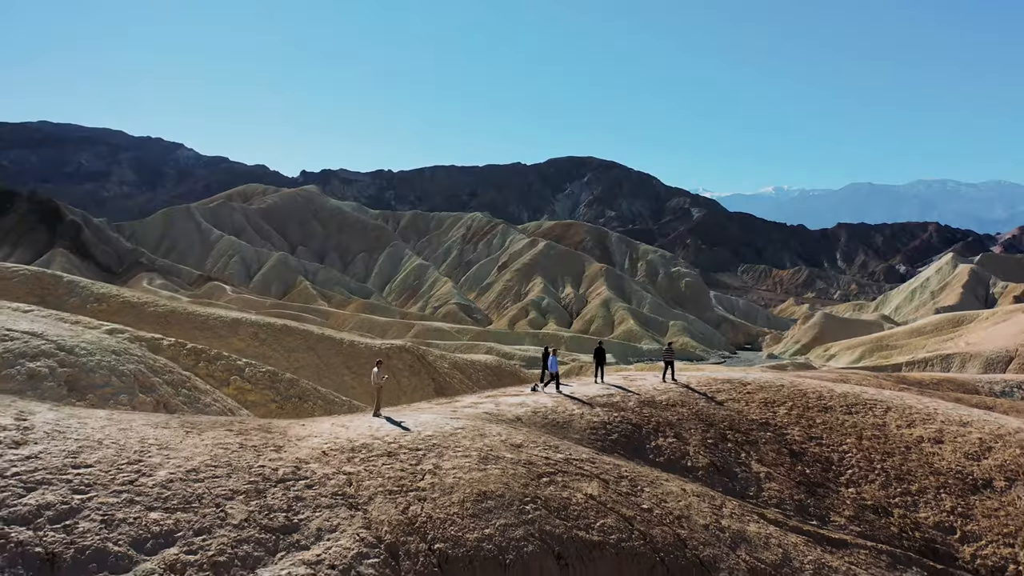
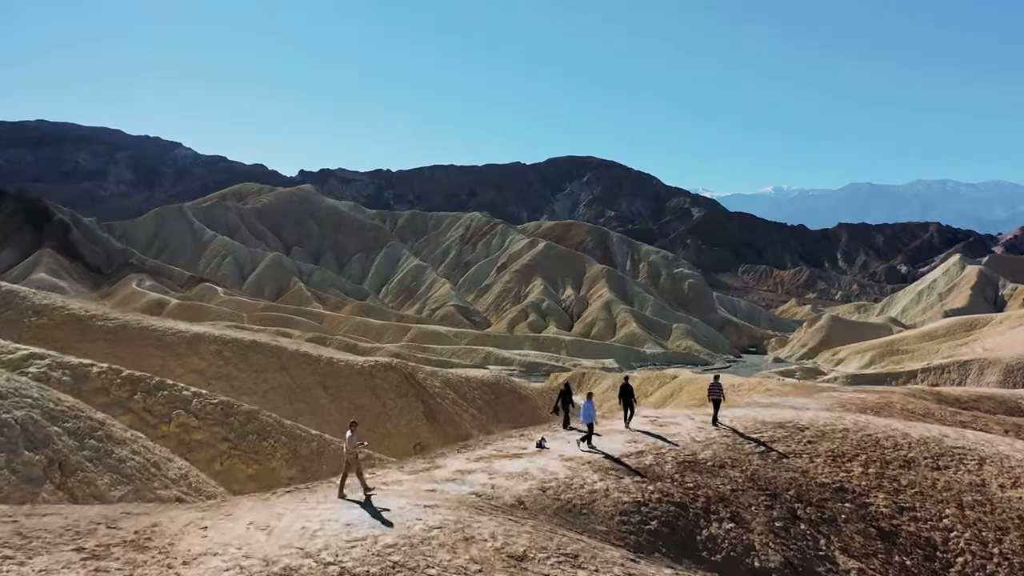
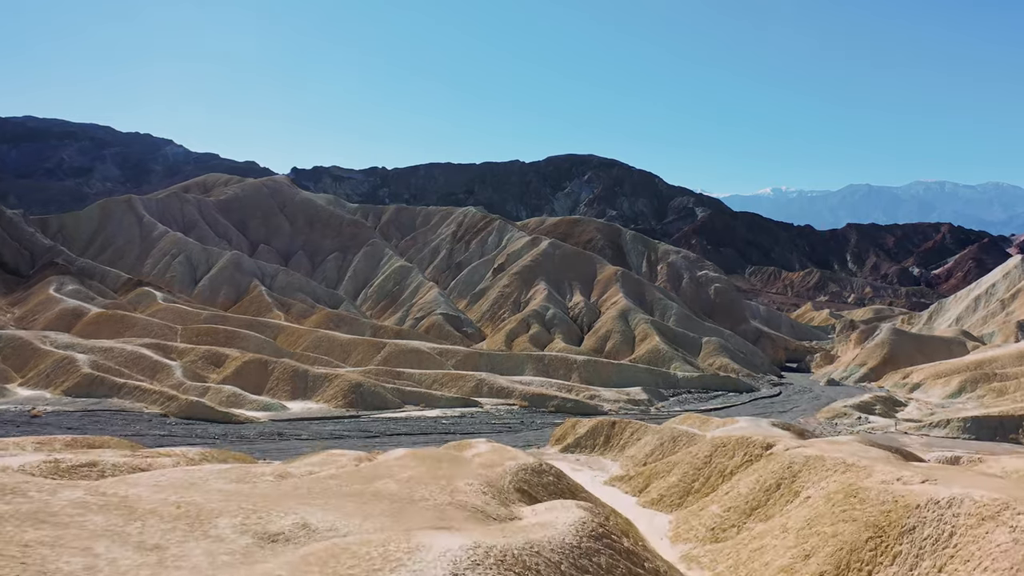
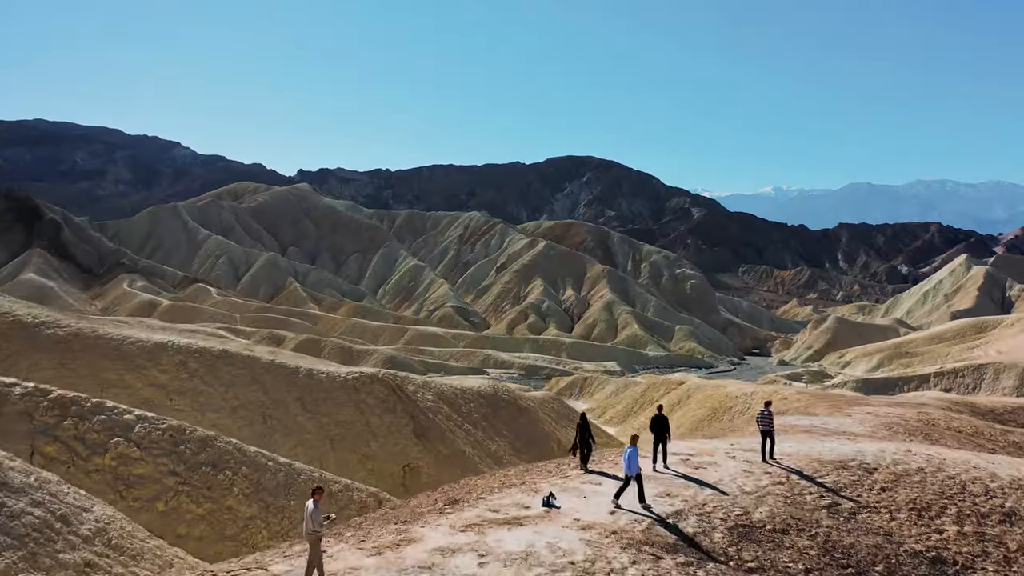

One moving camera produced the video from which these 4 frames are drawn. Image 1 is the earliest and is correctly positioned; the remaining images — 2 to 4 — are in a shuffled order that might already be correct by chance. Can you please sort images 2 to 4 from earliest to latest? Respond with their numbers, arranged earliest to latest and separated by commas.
2, 4, 3
